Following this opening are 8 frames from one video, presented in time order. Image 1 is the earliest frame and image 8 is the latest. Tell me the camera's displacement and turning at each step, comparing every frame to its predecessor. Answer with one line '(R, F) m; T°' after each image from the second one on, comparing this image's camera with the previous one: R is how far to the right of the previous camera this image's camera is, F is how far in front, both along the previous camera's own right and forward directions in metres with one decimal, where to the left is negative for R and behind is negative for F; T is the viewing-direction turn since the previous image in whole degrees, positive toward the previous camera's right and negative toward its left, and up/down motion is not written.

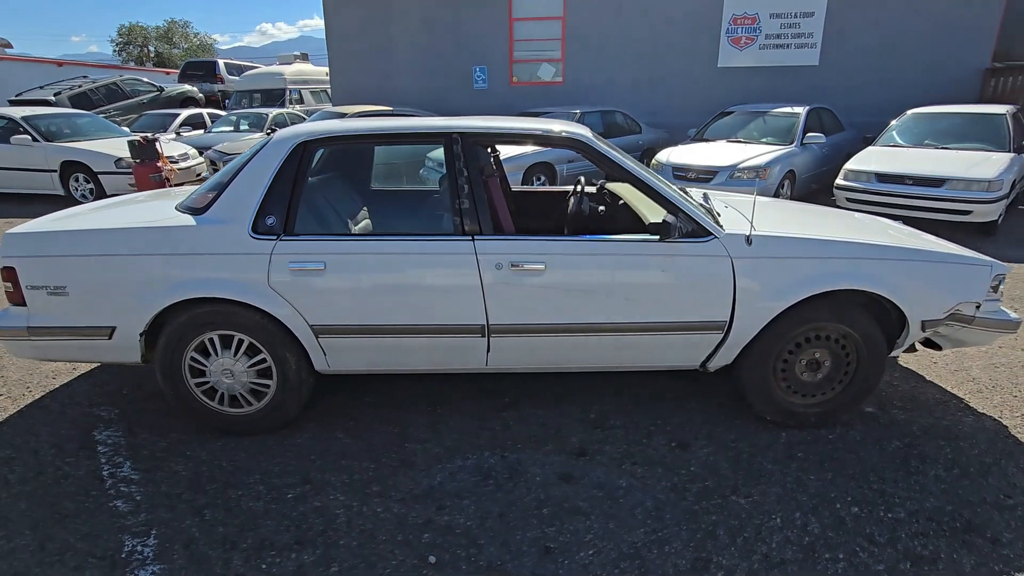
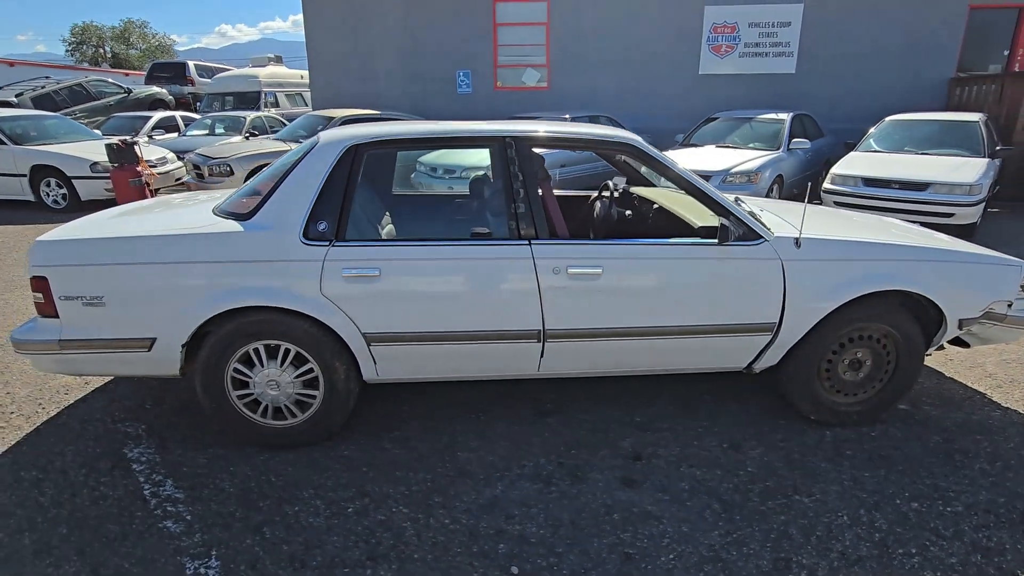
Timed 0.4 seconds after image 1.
(-0.4, 0.0) m; +3°
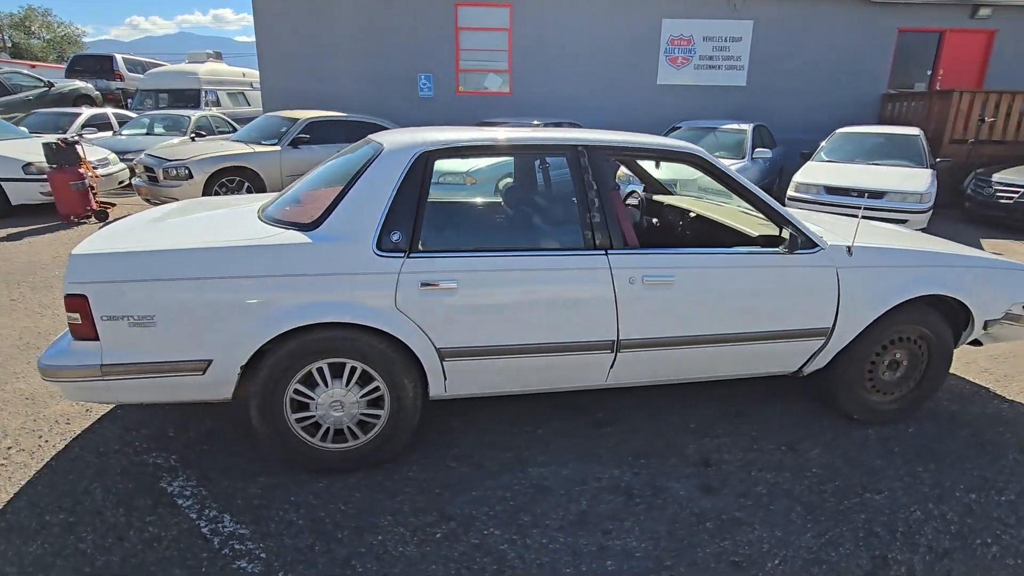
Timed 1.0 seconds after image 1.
(-0.7, +0.1) m; +6°
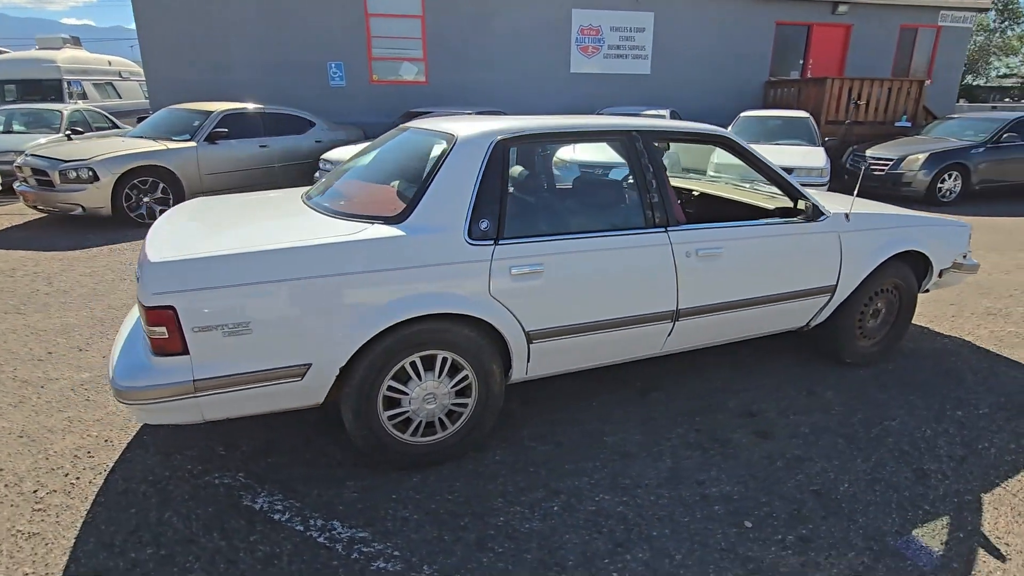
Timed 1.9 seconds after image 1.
(-0.9, 0.0) m; +11°
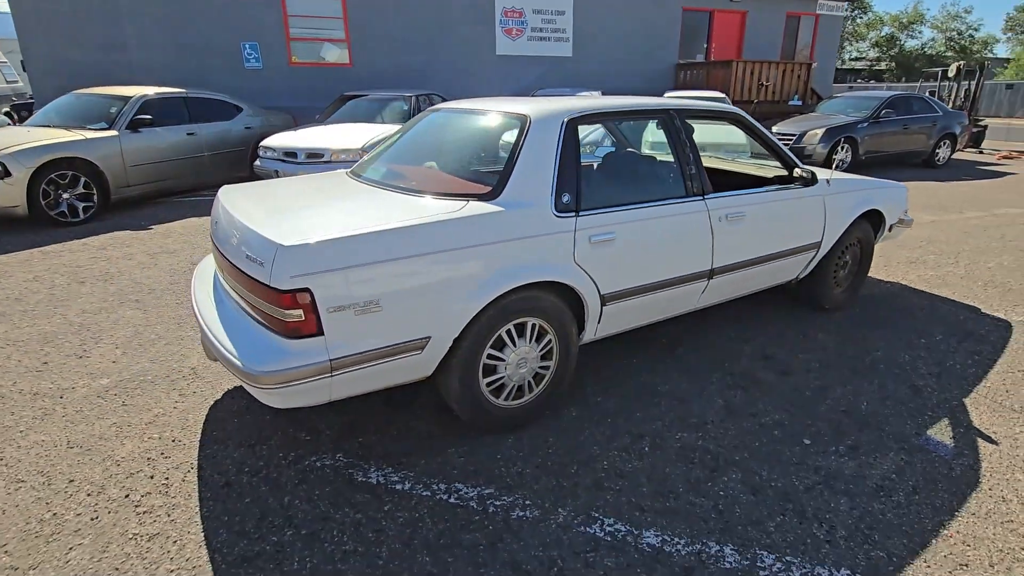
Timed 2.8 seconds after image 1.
(-0.9, -0.1) m; +10°
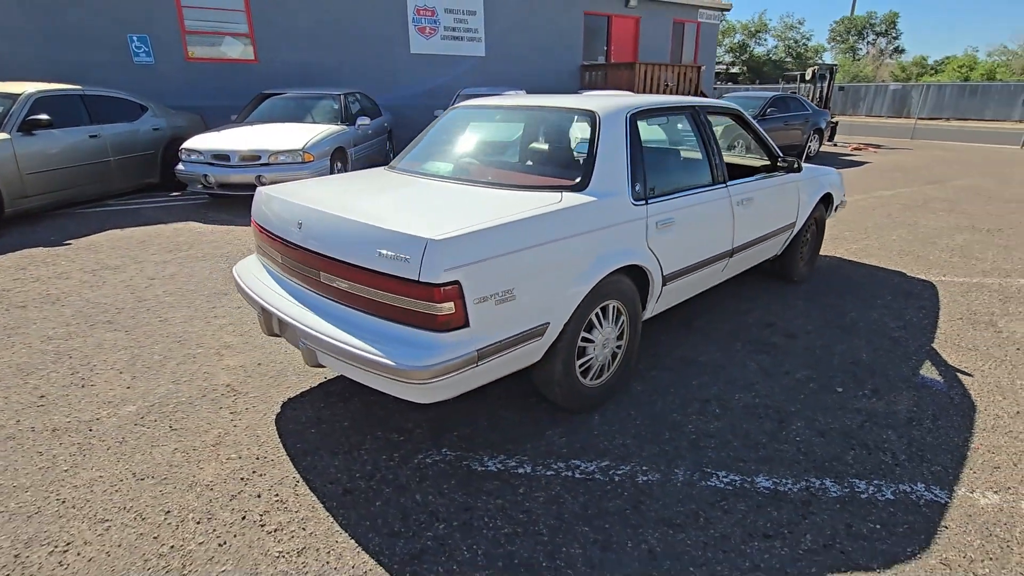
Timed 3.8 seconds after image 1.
(-1.0, 0.0) m; +11°
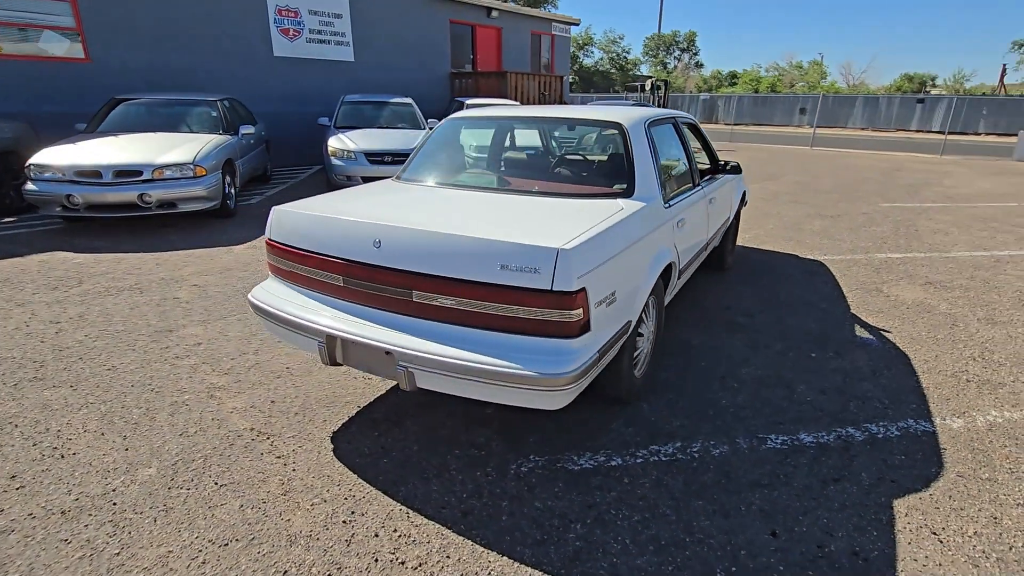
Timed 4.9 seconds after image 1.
(-1.1, +0.1) m; +15°
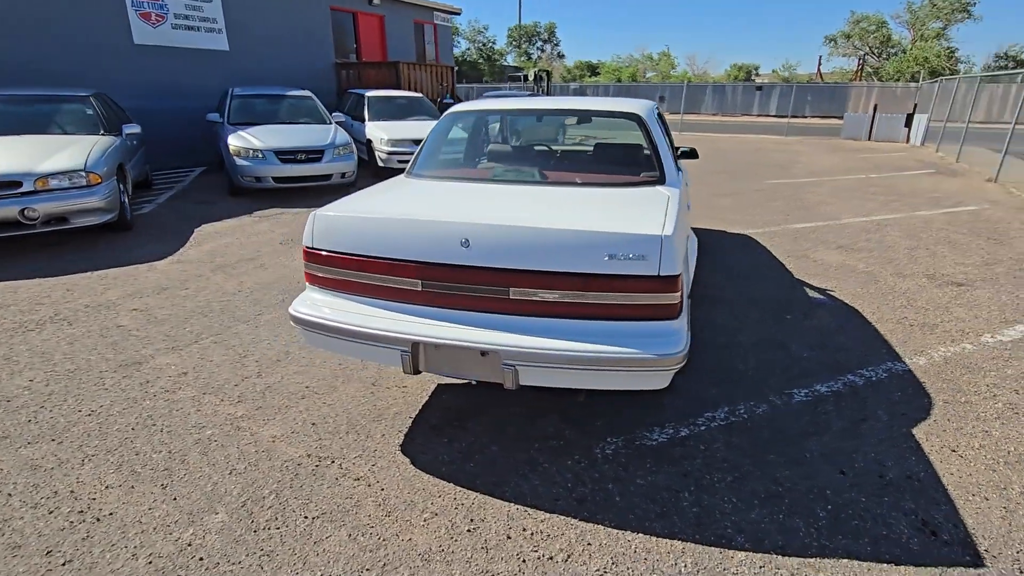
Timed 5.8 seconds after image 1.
(-0.9, +0.1) m; +12°
